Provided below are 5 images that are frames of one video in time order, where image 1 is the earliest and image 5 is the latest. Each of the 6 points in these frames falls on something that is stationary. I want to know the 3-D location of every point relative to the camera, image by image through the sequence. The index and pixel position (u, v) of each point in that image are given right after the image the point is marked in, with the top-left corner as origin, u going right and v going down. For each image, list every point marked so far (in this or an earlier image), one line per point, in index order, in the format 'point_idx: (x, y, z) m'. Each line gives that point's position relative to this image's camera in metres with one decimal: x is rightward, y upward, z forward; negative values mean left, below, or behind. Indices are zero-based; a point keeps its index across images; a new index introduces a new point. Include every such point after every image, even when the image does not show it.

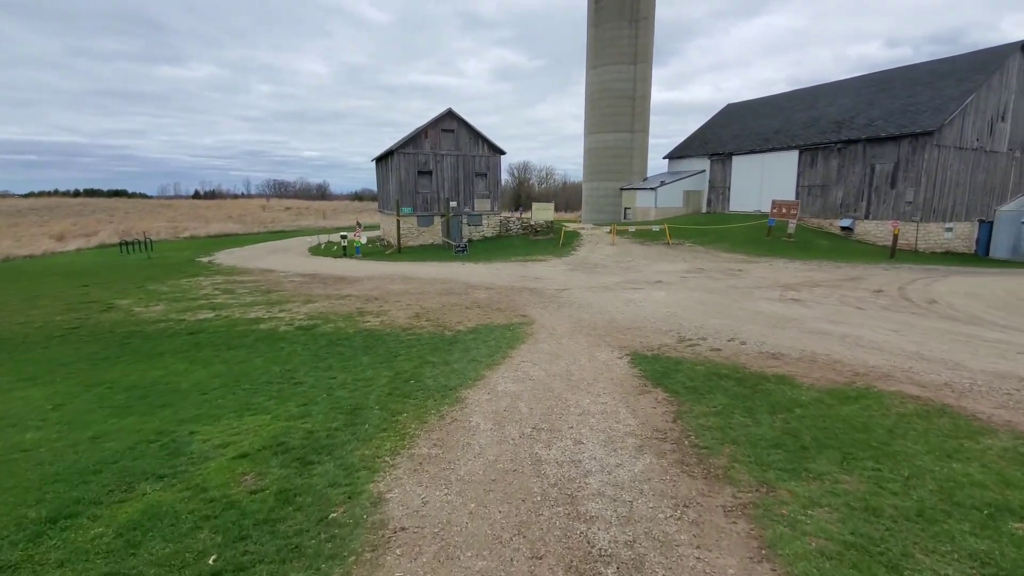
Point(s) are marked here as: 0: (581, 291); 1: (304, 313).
0: (+2.2, -0.1, +16.3) m
1: (-5.4, -0.6, +13.2) m
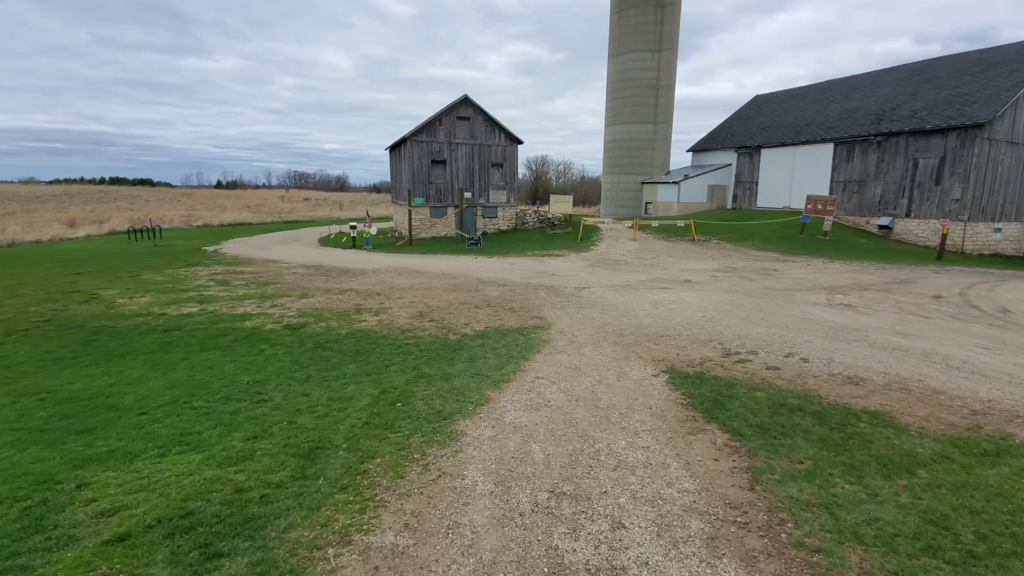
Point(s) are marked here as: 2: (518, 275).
0: (+2.6, 0.0, +14.8) m
1: (-5.1, -0.5, +11.9) m
2: (+0.2, +0.4, +17.2) m
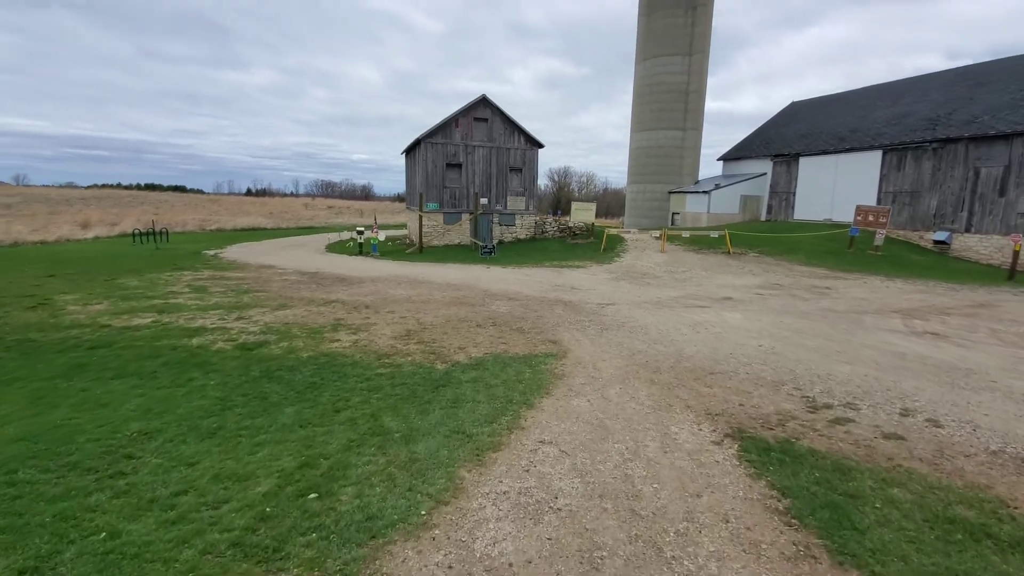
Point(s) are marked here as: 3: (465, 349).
0: (+2.9, -0.5, +12.6) m
1: (-5.0, -0.7, +10.0) m
2: (+0.6, 0.0, +15.0) m
3: (-0.8, -1.0, +8.3) m
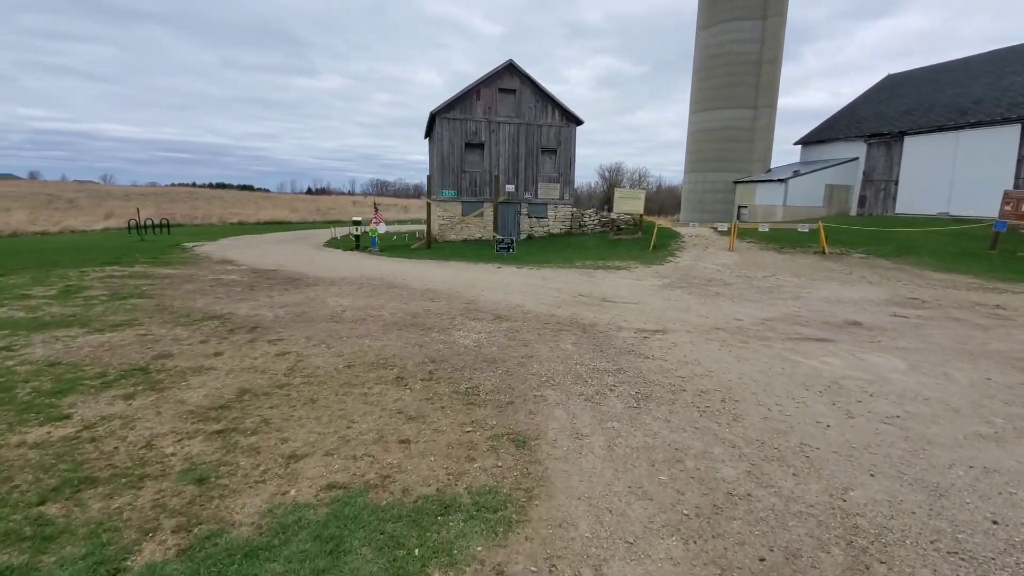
0: (+2.6, -0.7, +7.4) m
1: (-5.5, -0.8, +5.5) m
2: (+0.6, -0.2, +10.0) m
3: (-1.5, -1.2, +3.5) m
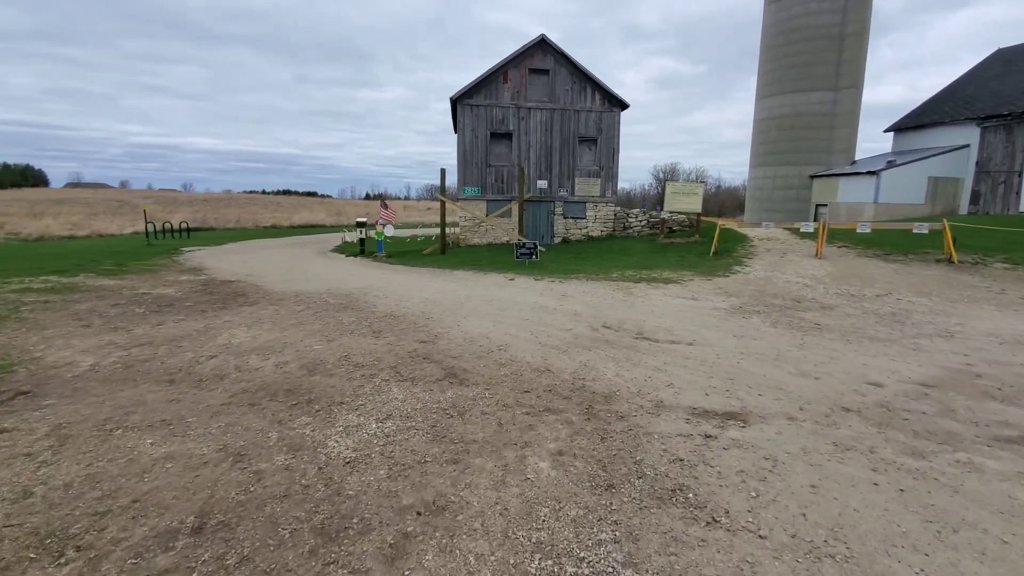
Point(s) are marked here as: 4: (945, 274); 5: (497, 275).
0: (+2.1, -1.1, +3.7) m
1: (-6.1, -1.1, +2.7) m
2: (+0.4, -0.6, +6.6) m
3: (-2.3, -1.5, +0.2) m
4: (+10.2, +0.3, +11.9) m
5: (-0.4, +0.3, +13.1) m
